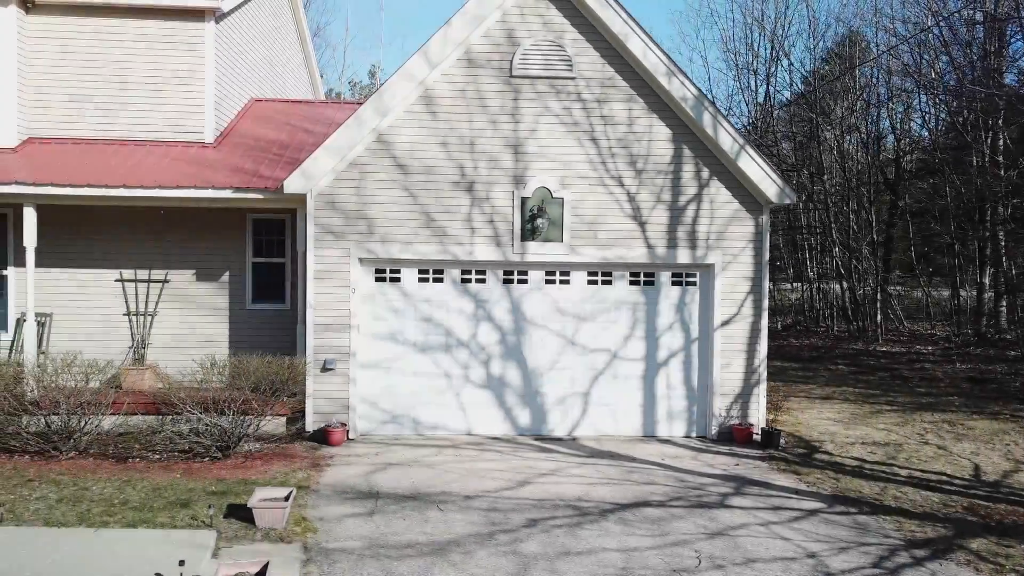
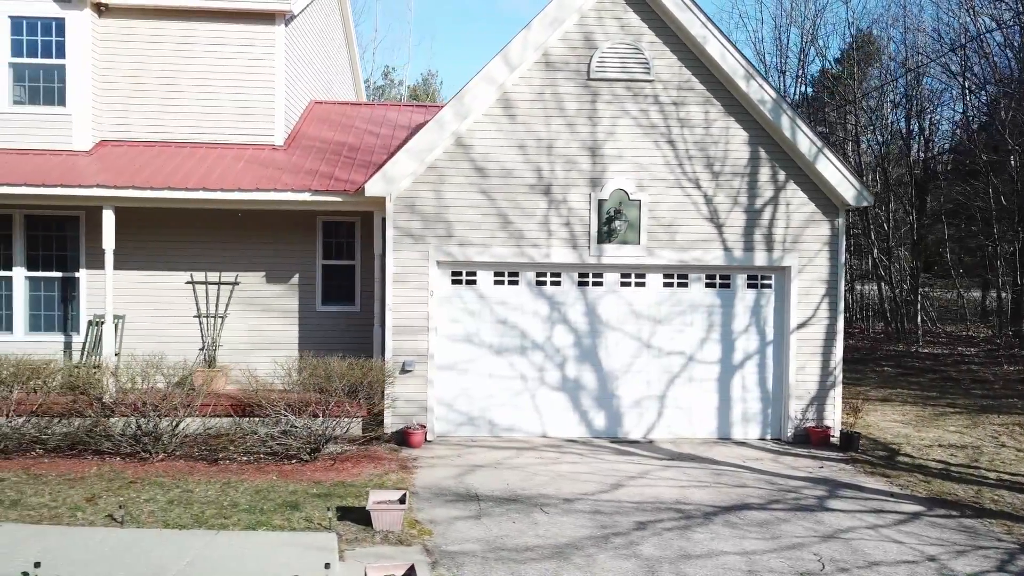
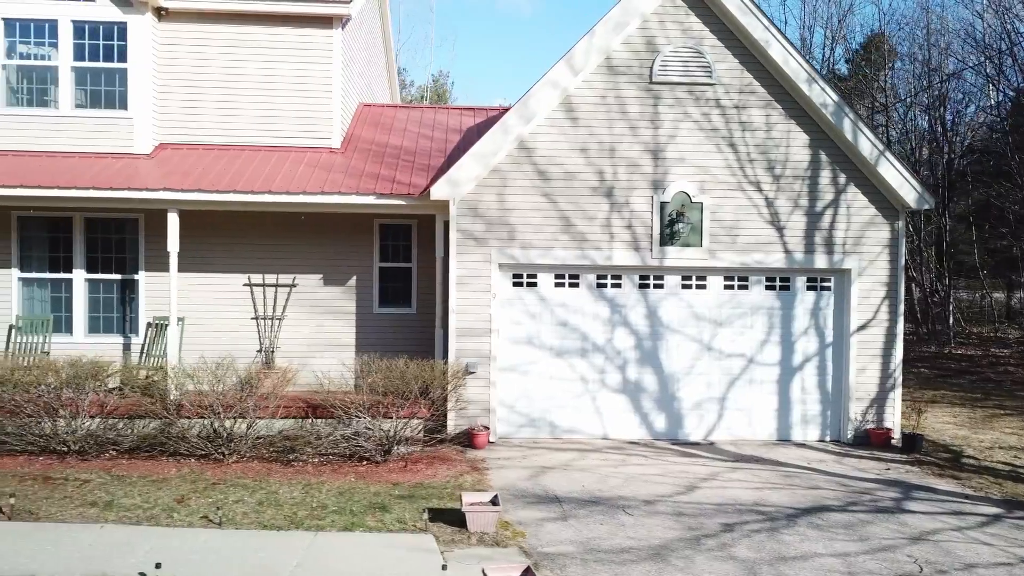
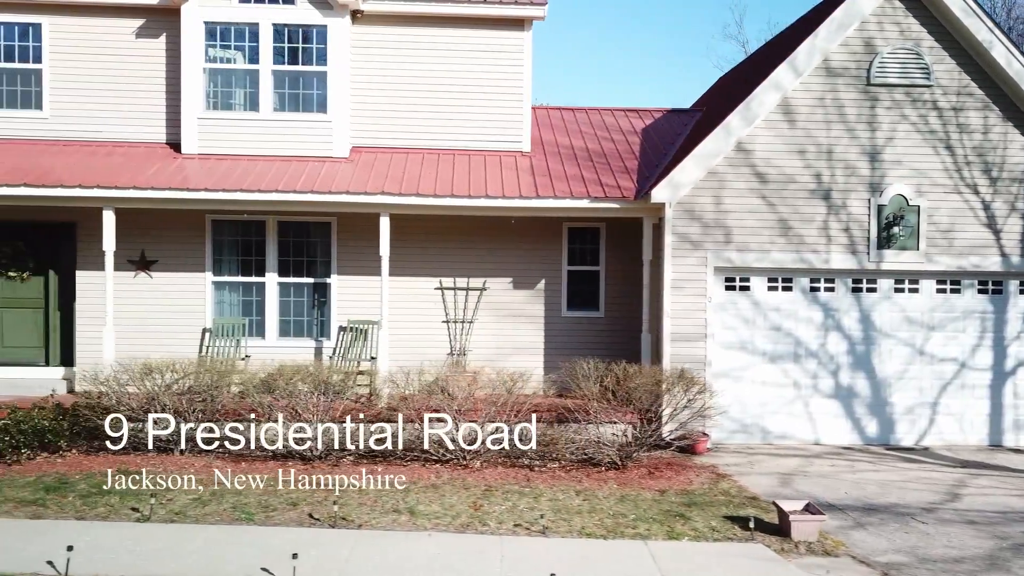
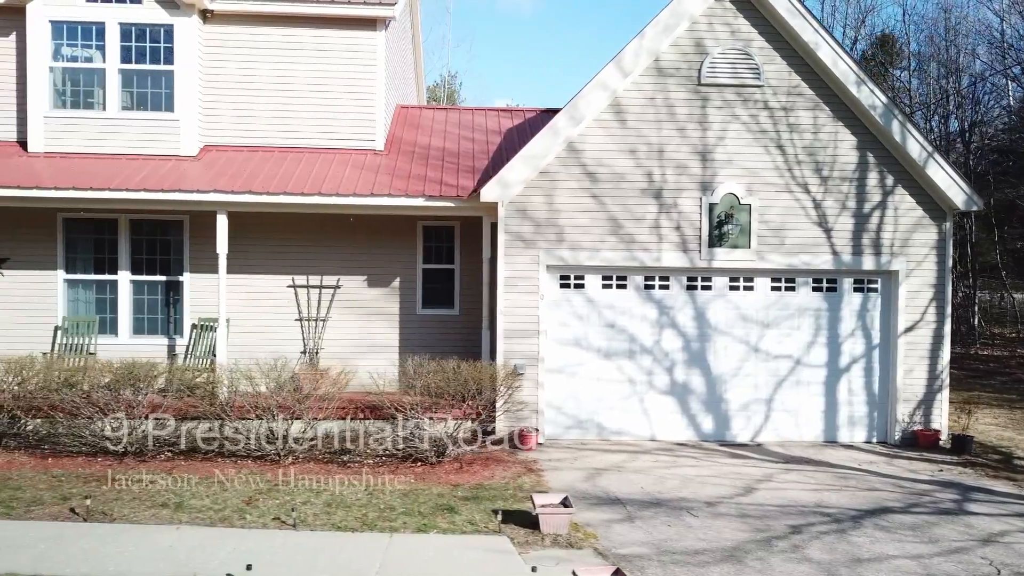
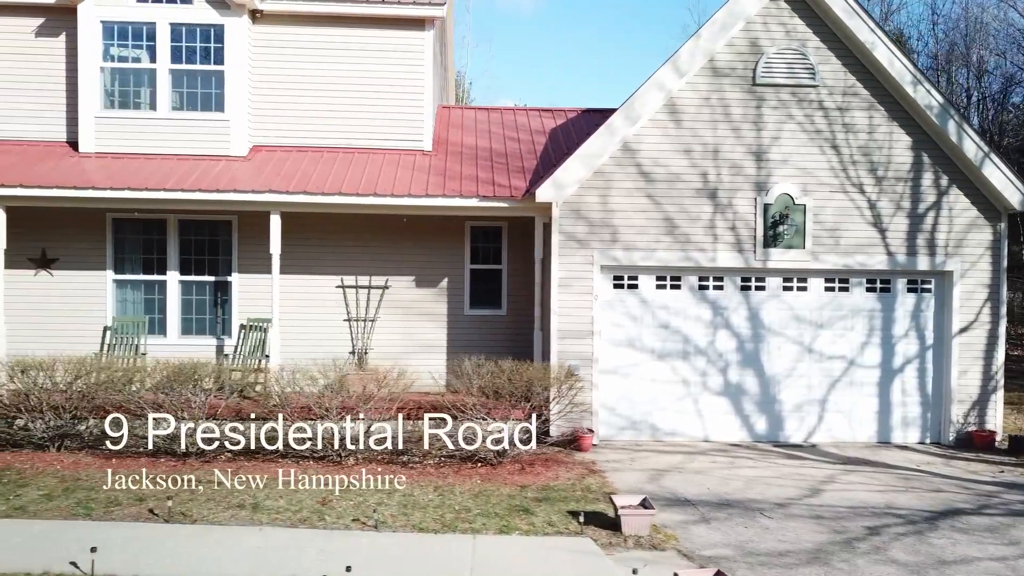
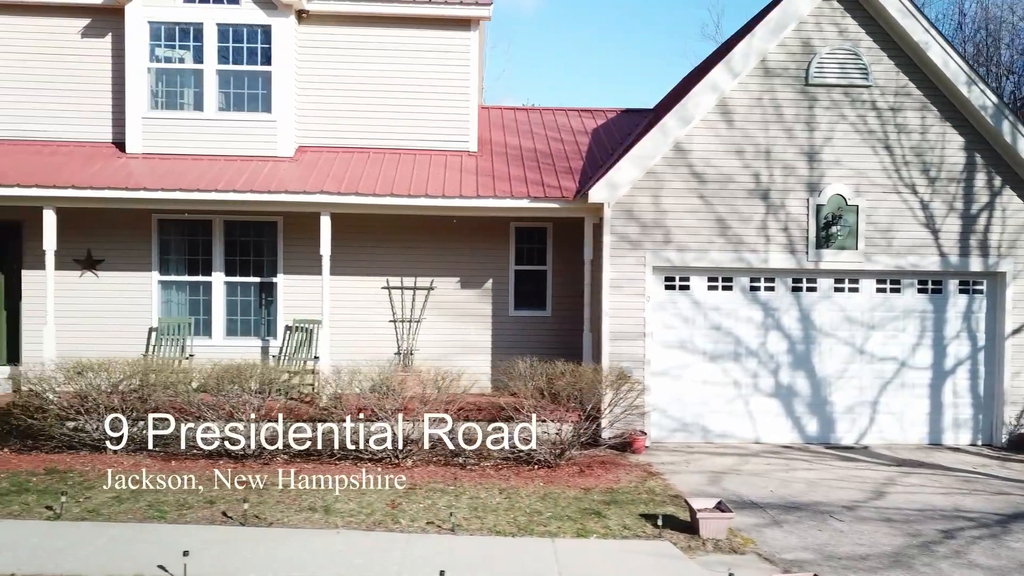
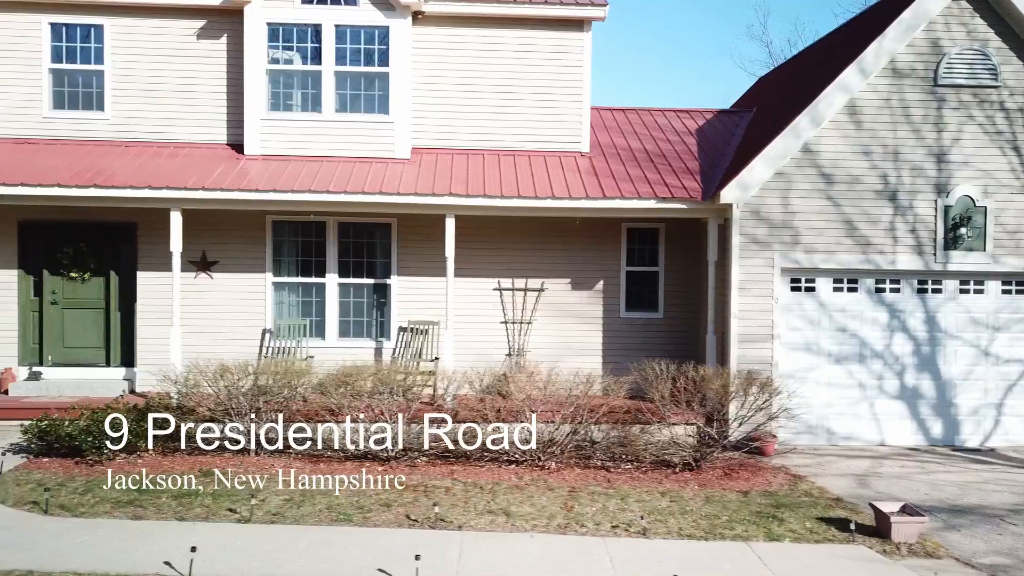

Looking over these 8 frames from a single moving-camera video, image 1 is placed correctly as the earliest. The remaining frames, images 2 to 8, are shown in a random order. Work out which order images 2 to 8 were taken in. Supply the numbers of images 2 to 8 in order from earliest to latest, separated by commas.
2, 3, 5, 6, 7, 4, 8
